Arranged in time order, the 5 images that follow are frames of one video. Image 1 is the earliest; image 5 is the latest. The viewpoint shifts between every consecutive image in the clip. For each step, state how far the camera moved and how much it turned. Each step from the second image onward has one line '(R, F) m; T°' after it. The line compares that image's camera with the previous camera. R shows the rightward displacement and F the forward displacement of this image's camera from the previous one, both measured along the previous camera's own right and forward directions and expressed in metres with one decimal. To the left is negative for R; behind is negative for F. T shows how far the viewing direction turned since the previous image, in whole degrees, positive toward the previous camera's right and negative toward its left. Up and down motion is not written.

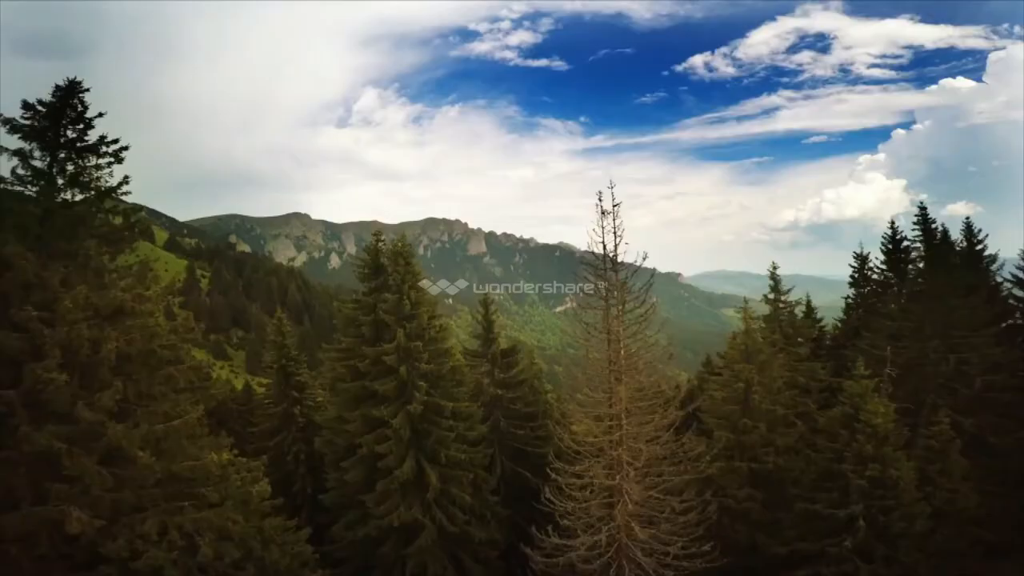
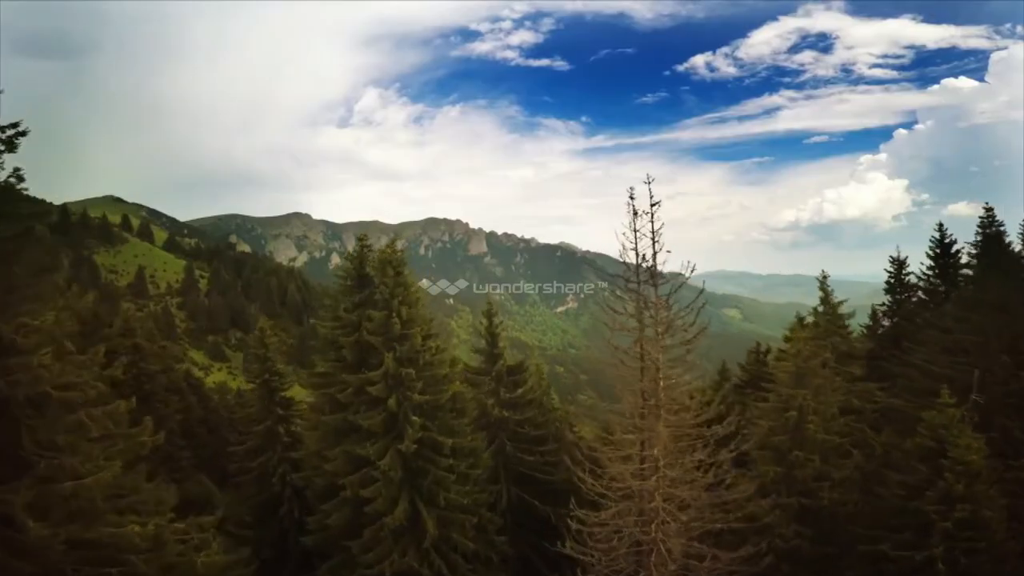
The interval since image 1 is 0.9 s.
(-0.2, +2.1) m; 0°
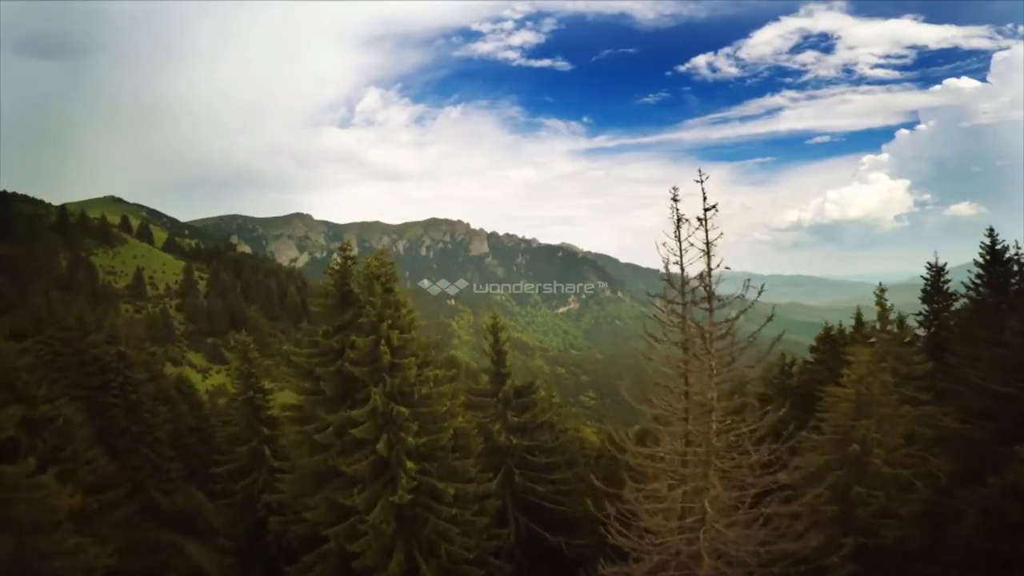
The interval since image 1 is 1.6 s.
(-0.2, +1.8) m; 0°
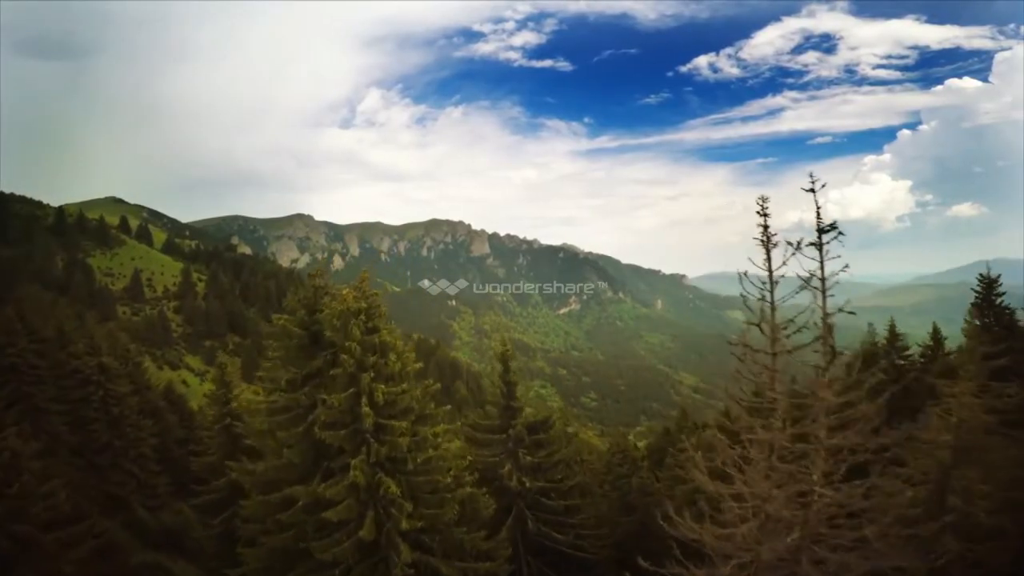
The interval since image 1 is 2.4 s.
(-0.2, +2.0) m; 0°
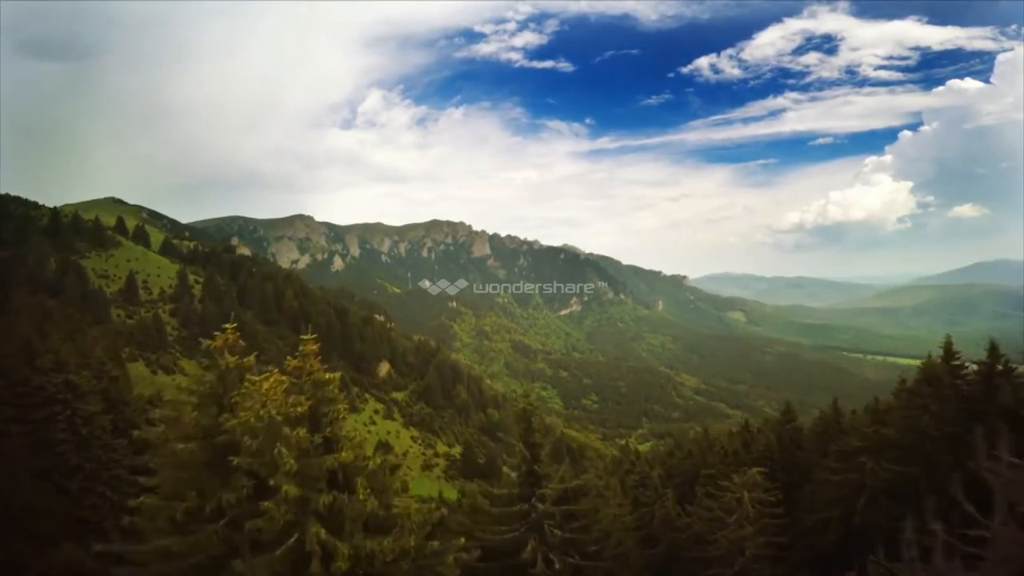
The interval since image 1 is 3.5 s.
(-0.2, +2.9) m; 0°
